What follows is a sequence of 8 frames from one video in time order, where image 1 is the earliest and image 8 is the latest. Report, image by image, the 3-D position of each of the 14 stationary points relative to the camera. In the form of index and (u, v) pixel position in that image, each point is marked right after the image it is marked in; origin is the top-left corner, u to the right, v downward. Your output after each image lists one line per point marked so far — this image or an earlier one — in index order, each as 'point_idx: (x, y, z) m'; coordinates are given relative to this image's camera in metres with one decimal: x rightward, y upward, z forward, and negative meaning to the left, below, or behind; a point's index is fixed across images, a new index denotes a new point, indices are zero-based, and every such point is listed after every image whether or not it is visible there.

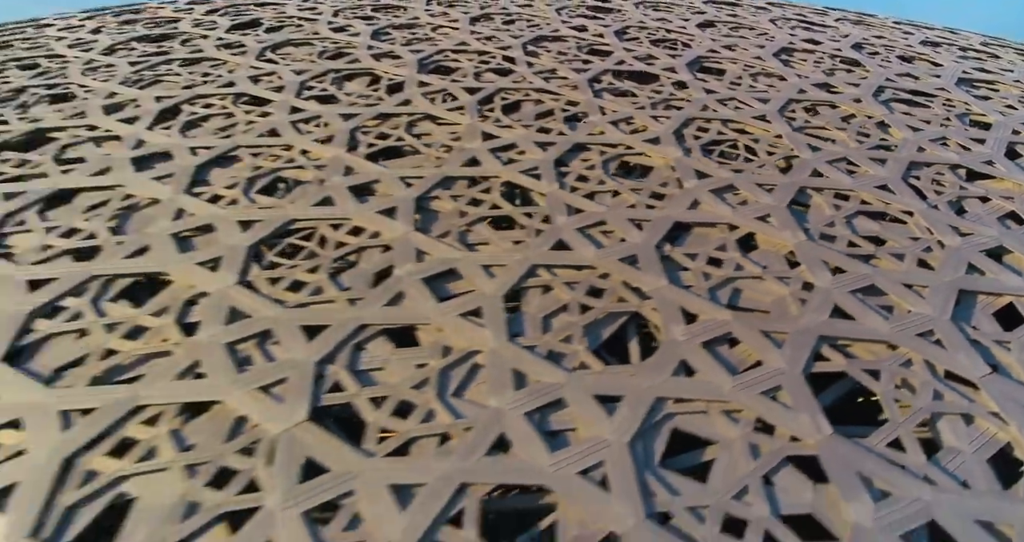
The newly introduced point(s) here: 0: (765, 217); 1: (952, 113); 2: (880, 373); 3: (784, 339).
0: (+2.3, +0.5, +6.1) m
1: (+6.0, +2.1, +9.3) m
2: (+2.6, -0.7, +4.8) m
3: (+2.0, -0.5, +4.9) m
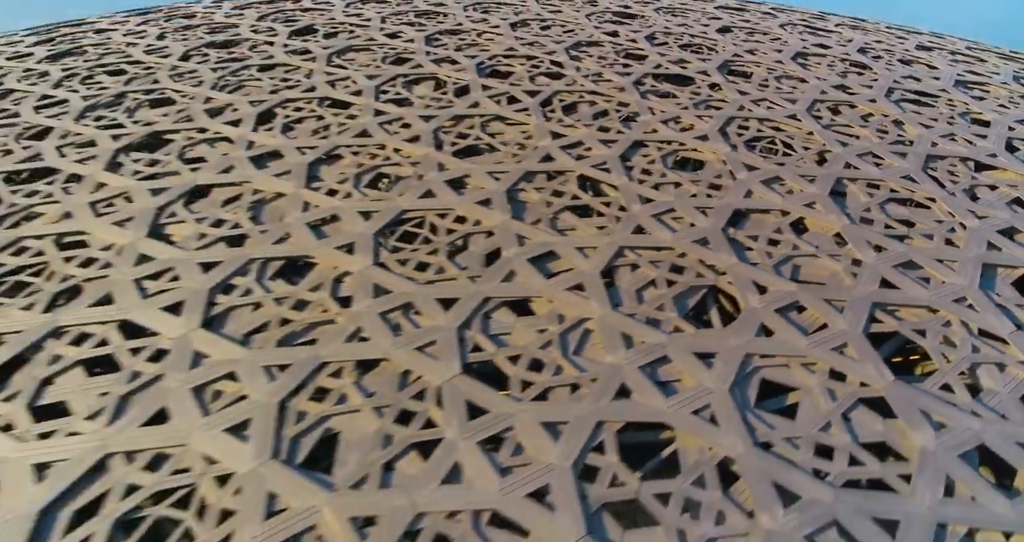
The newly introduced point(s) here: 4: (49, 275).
0: (+3.1, +0.7, +7.0) m
1: (+6.7, +2.4, +10.3) m
2: (+3.5, -0.5, +5.7) m
3: (+2.8, -0.3, +5.8) m
4: (-3.9, 0.0, +5.9) m
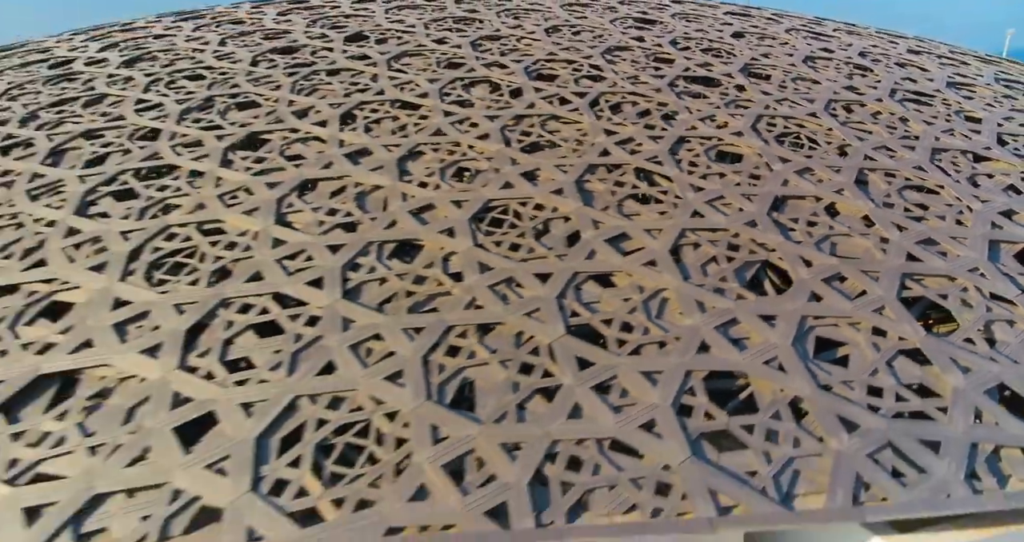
0: (+3.9, +0.9, +8.1) m
1: (+7.4, +2.7, +11.4) m
2: (+4.4, -0.2, +6.8) m
3: (+3.7, 0.0, +6.8) m
4: (-3.0, +0.1, +6.7) m
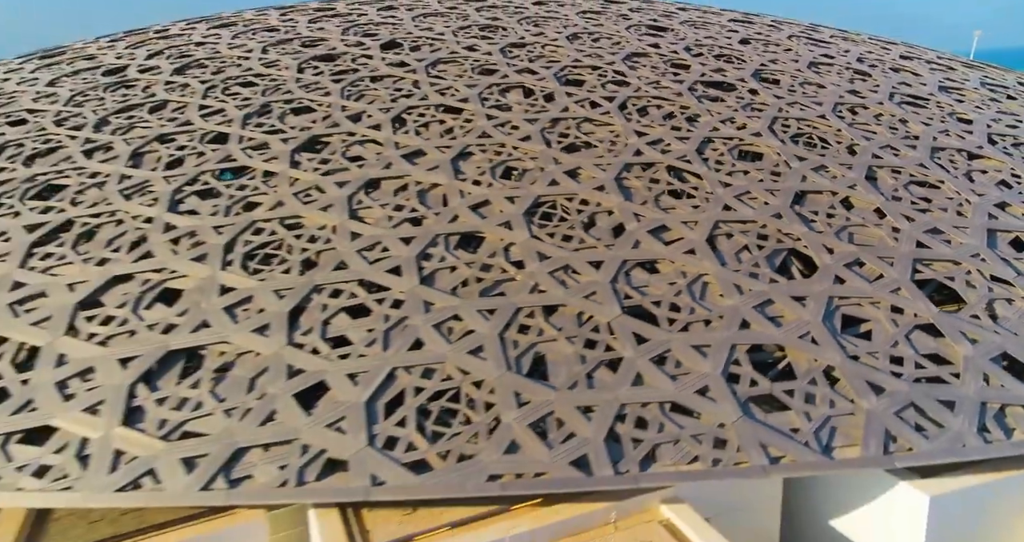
0: (+4.5, +1.1, +8.9) m
1: (+7.9, +2.9, +12.3) m
2: (+5.0, -0.1, +7.6) m
3: (+4.3, +0.1, +7.7) m
4: (-2.4, +0.2, +7.4) m
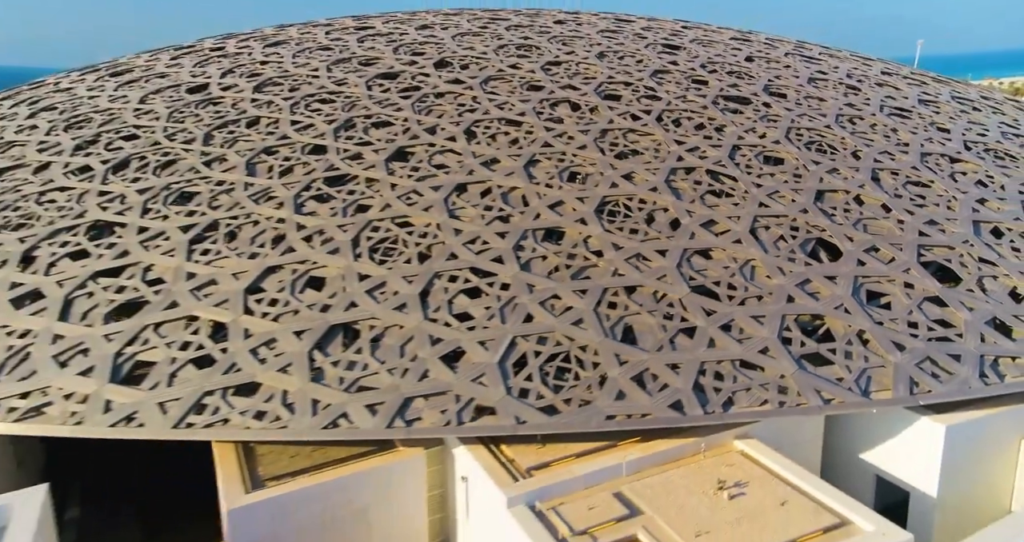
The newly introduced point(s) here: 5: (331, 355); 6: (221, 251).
0: (+5.5, +1.3, +10.5) m
1: (+8.7, +3.1, +14.1) m
2: (+6.0, +0.2, +9.3) m
3: (+5.3, +0.3, +9.3) m
4: (-1.4, +0.4, +8.7) m
5: (-2.0, -0.9, +7.5) m
6: (-3.7, +0.3, +8.6) m
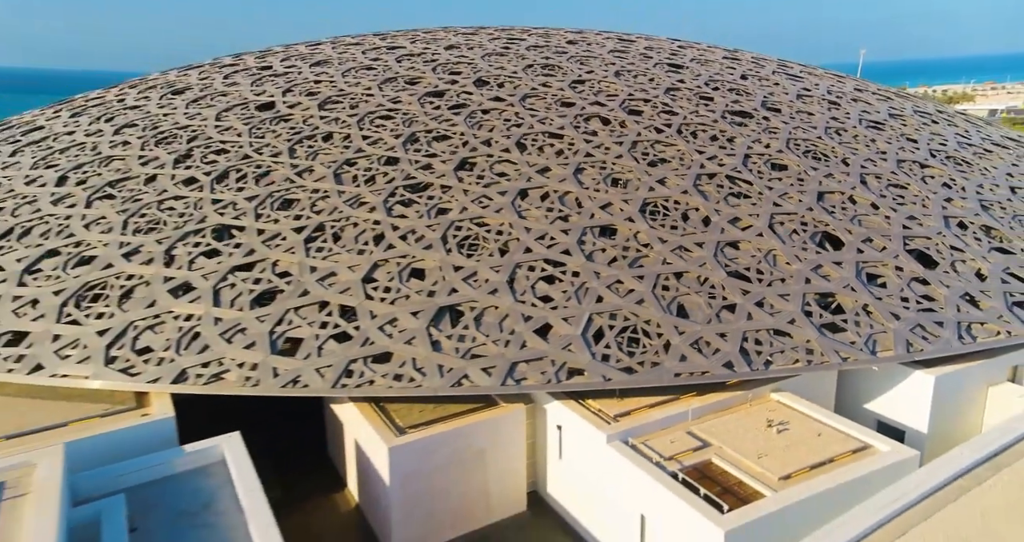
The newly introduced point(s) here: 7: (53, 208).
0: (+6.3, +1.5, +12.5) m
1: (+9.3, +3.3, +16.3) m
2: (+7.0, +0.4, +11.3) m
3: (+6.3, +0.5, +11.3) m
4: (-0.4, +0.5, +10.4) m
5: (-0.9, -0.8, +9.1) m
6: (-2.7, +0.3, +10.1) m
7: (-7.5, +1.0, +11.0) m
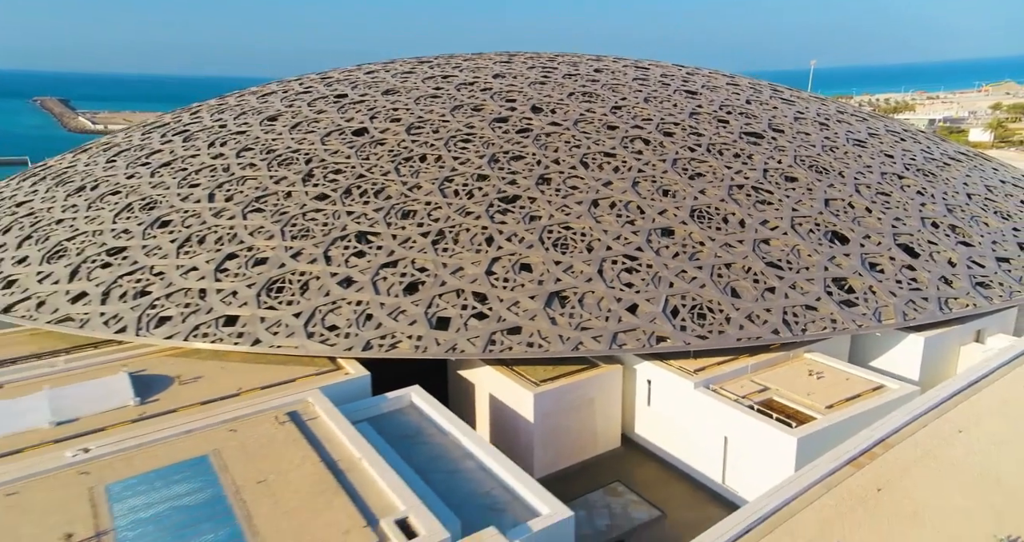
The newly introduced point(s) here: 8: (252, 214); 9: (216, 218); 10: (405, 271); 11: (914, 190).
0: (+7.8, +1.7, +15.6) m
1: (+10.6, +3.6, +19.5) m
2: (+8.5, +0.6, +14.4) m
3: (+7.8, +0.8, +14.3) m
4: (+1.2, +0.6, +13.1) m
5: (+0.8, -0.7, +11.8) m
6: (-1.1, +0.4, +12.7) m
7: (-5.9, +1.0, +13.4) m
8: (-5.3, +1.2, +13.6) m
9: (-5.9, +1.1, +13.6) m
10: (-1.9, 0.0, +12.3) m
11: (+10.2, +2.1, +17.1) m
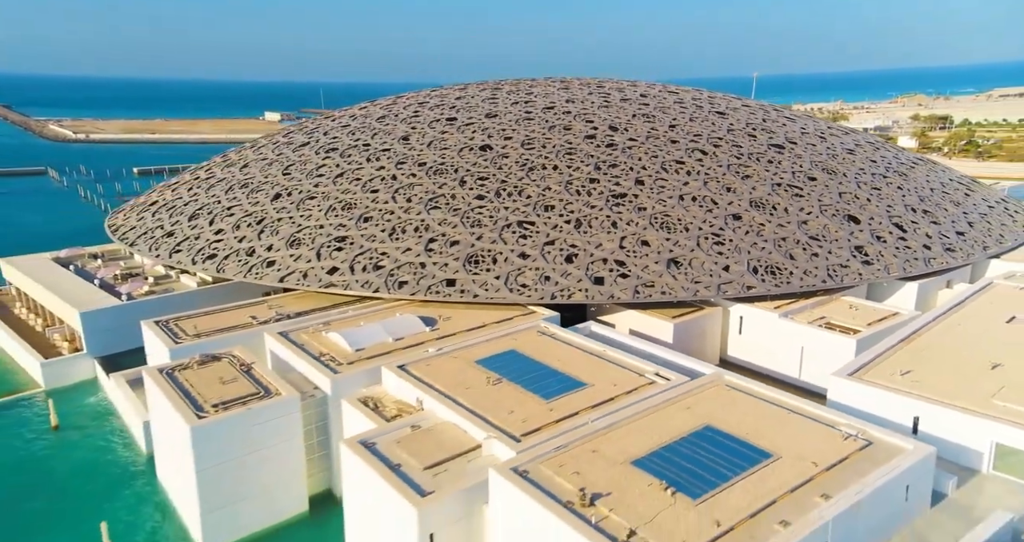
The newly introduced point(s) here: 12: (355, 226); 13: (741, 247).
0: (+10.8, +2.5, +21.1) m
1: (+13.3, +4.3, +25.2) m
2: (+11.6, +1.4, +19.9) m
3: (+10.9, +1.6, +19.8) m
4: (+4.4, +1.3, +18.2) m
5: (+4.1, 0.0, +16.8) m
6: (+2.1, +1.1, +17.7) m
7: (-2.7, +1.5, +18.1) m
8: (-2.1, +1.7, +18.3) m
9: (-2.8, +1.6, +18.2) m
10: (+1.3, +0.6, +17.2) m
11: (+13.1, +2.9, +22.7) m
12: (-4.2, +1.2, +18.0) m
13: (+5.9, +0.6, +17.6) m
